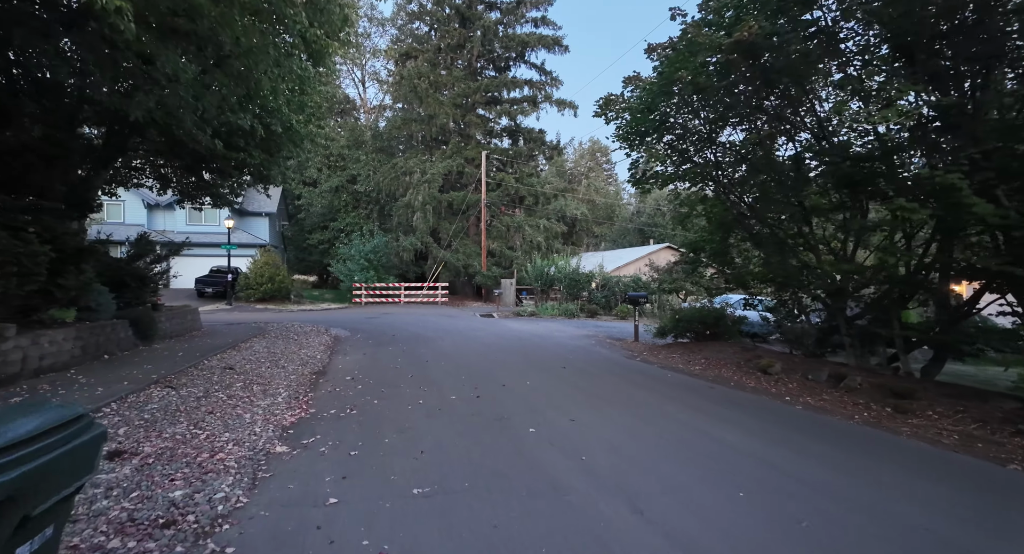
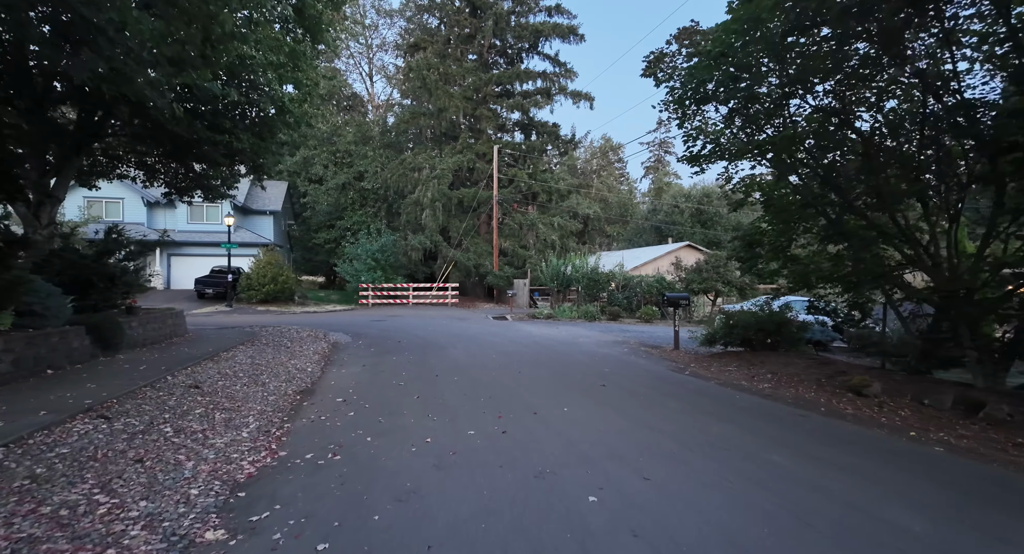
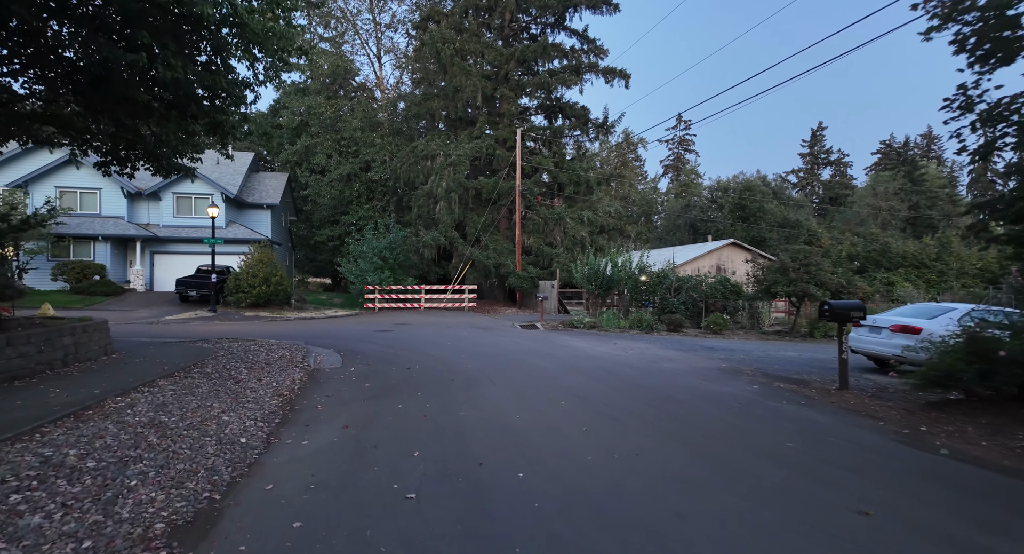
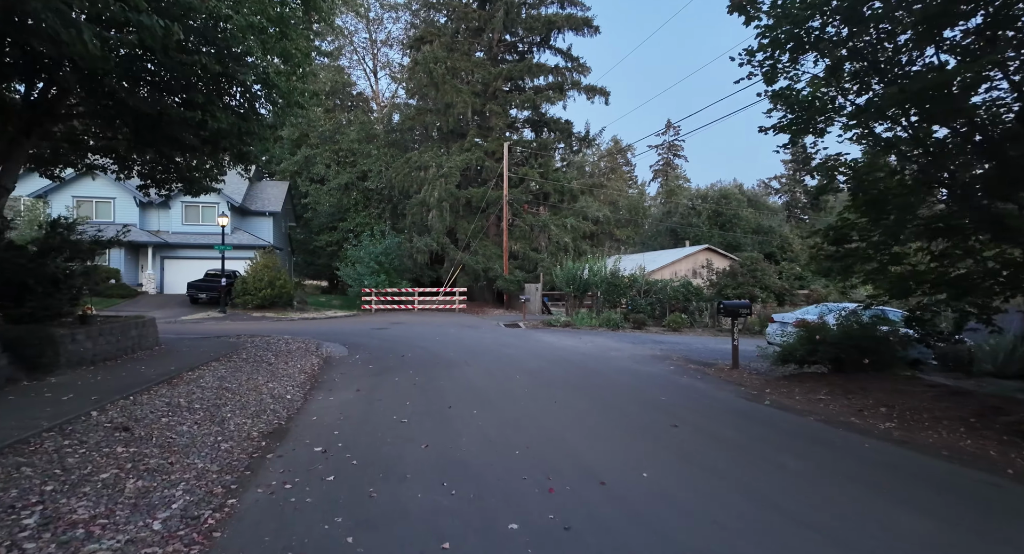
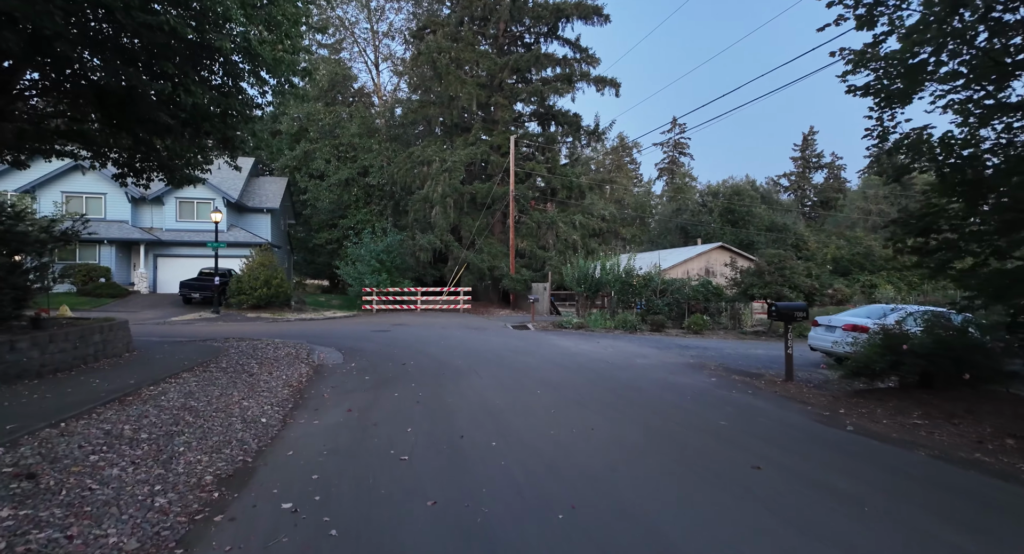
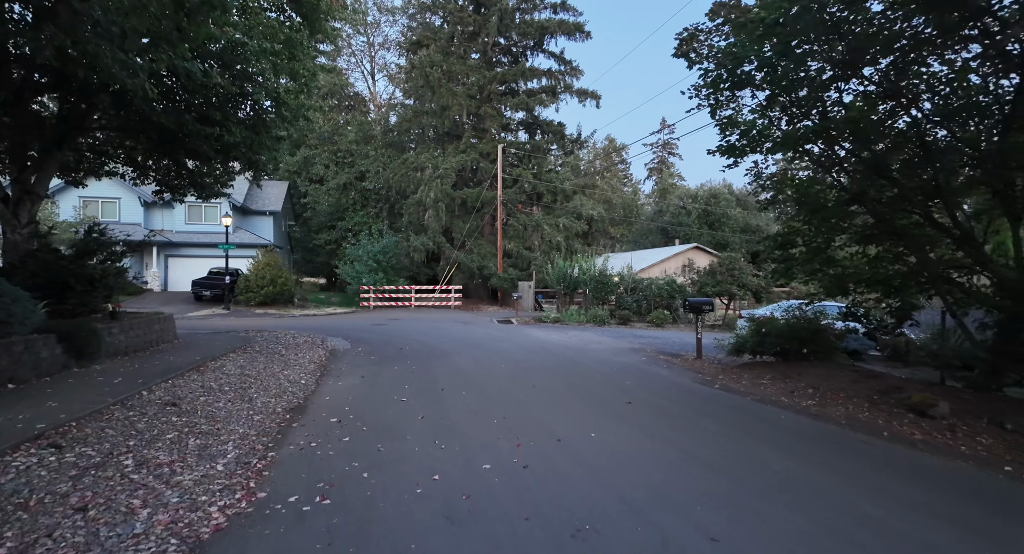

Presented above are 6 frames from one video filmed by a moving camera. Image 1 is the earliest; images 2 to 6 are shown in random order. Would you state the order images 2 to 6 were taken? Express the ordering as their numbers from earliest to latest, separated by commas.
2, 6, 4, 5, 3
